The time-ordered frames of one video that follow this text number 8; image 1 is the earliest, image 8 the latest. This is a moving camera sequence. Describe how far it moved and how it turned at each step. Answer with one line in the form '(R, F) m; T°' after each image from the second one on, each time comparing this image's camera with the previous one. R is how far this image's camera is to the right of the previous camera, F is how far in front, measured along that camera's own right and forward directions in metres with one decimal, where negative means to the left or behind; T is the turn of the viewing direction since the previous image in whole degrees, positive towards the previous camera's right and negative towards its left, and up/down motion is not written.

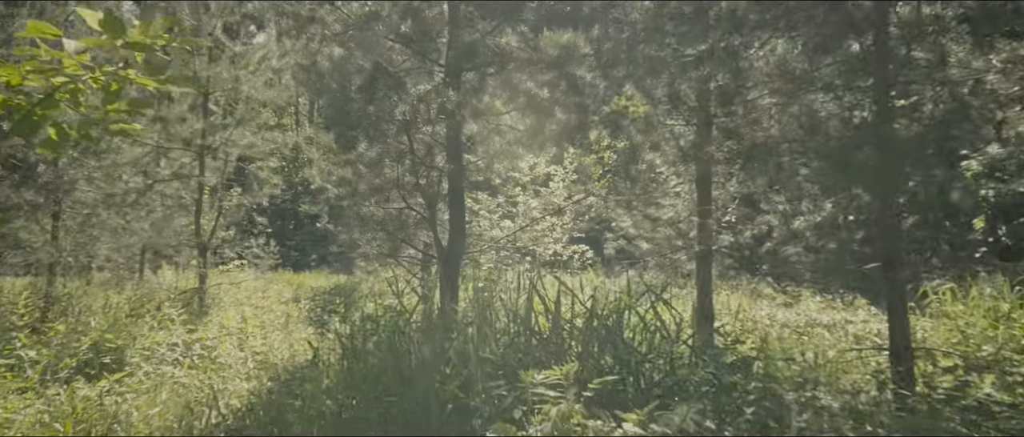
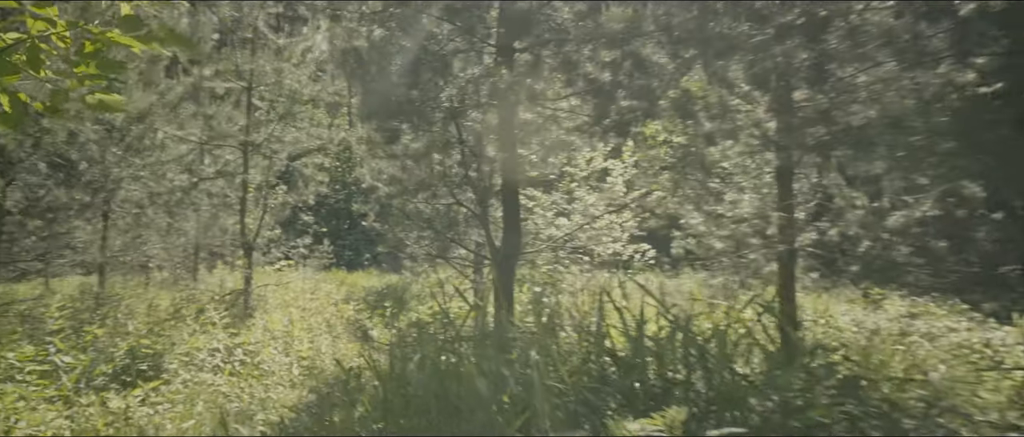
(-0.1, +0.5) m; -4°
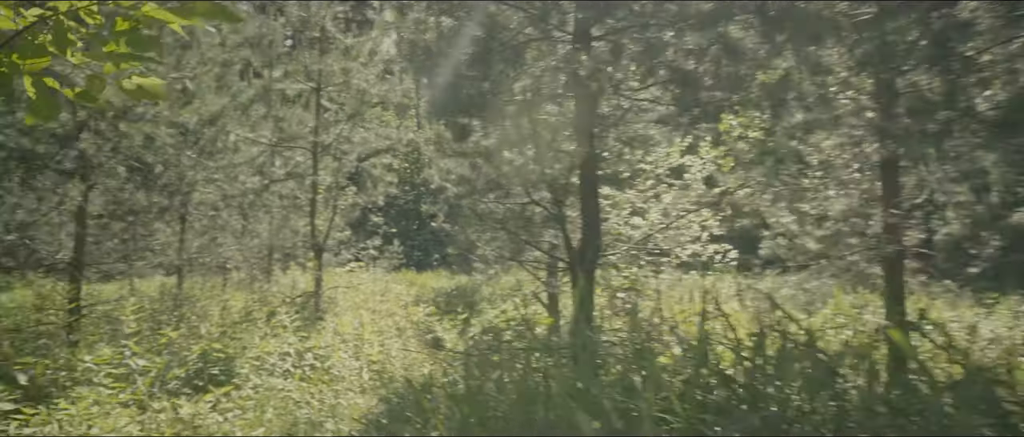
(-0.1, +0.3) m; -5°
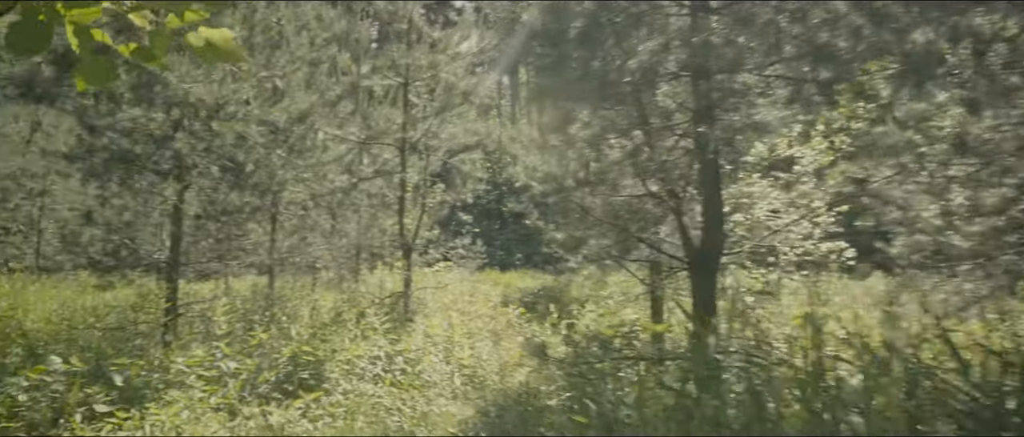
(-0.2, +0.4) m; -6°
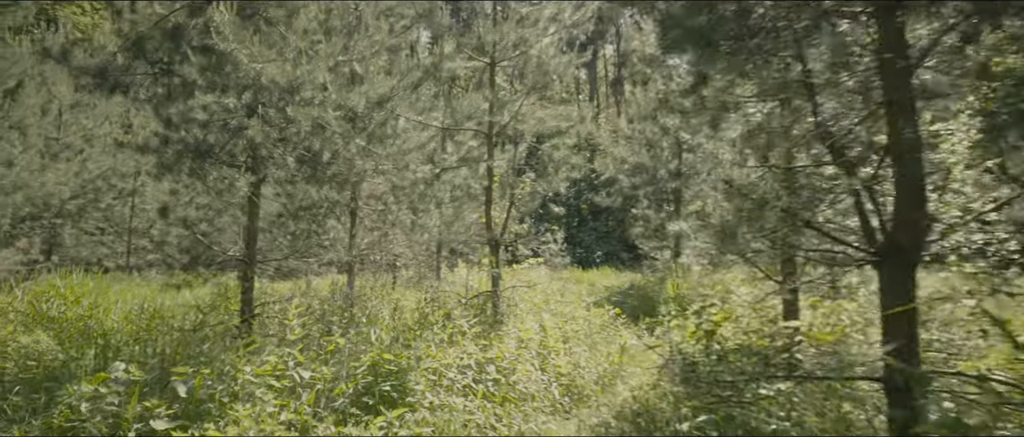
(-0.2, +0.8) m; -6°
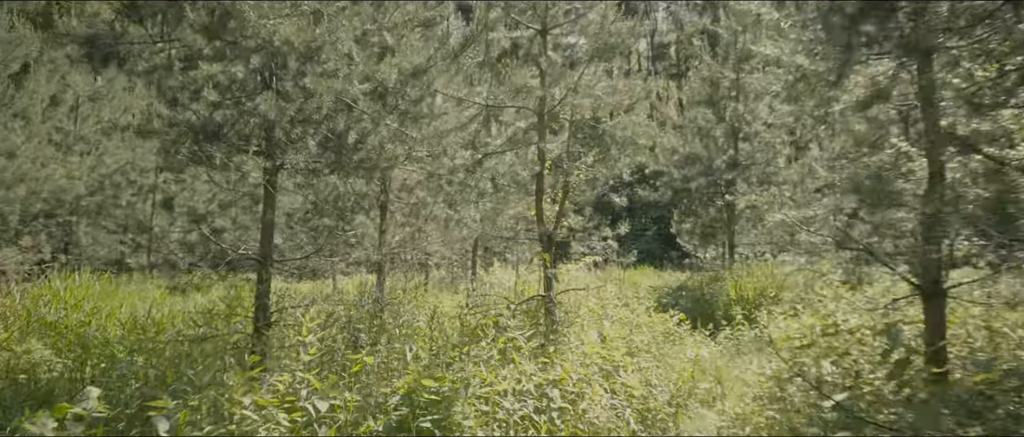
(-0.2, +1.0) m; -2°
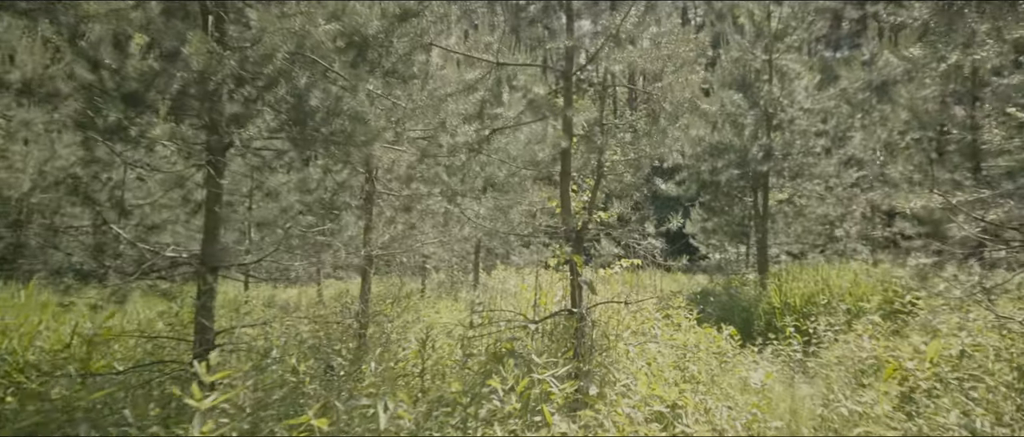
(-0.1, +1.5) m; 0°
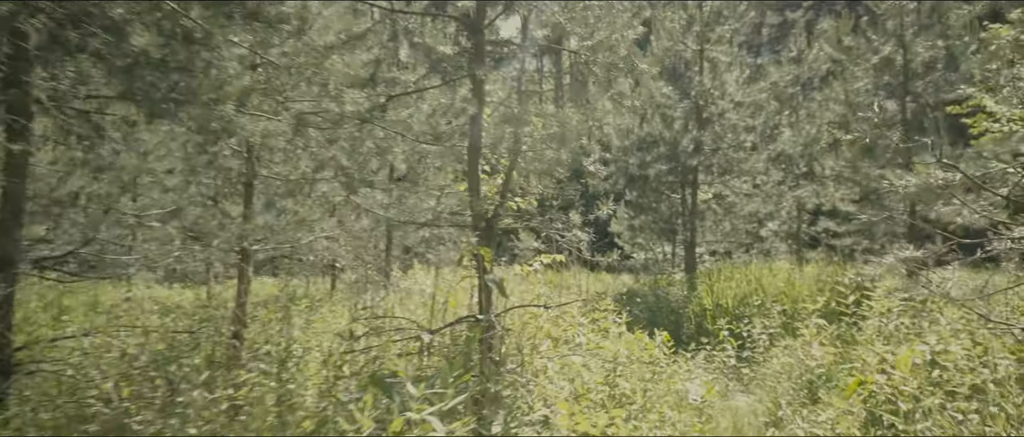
(+0.2, +0.9) m; +6°
